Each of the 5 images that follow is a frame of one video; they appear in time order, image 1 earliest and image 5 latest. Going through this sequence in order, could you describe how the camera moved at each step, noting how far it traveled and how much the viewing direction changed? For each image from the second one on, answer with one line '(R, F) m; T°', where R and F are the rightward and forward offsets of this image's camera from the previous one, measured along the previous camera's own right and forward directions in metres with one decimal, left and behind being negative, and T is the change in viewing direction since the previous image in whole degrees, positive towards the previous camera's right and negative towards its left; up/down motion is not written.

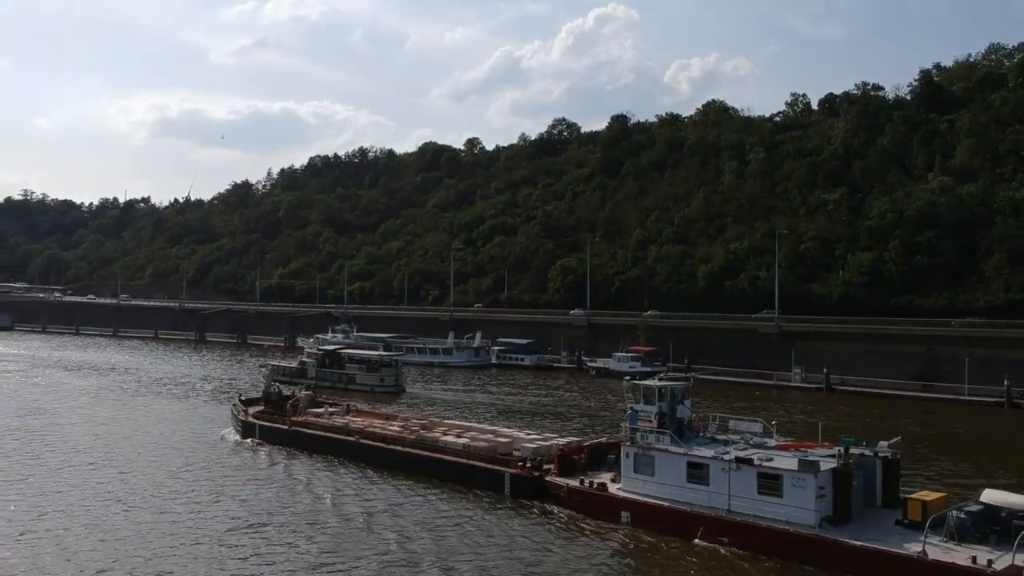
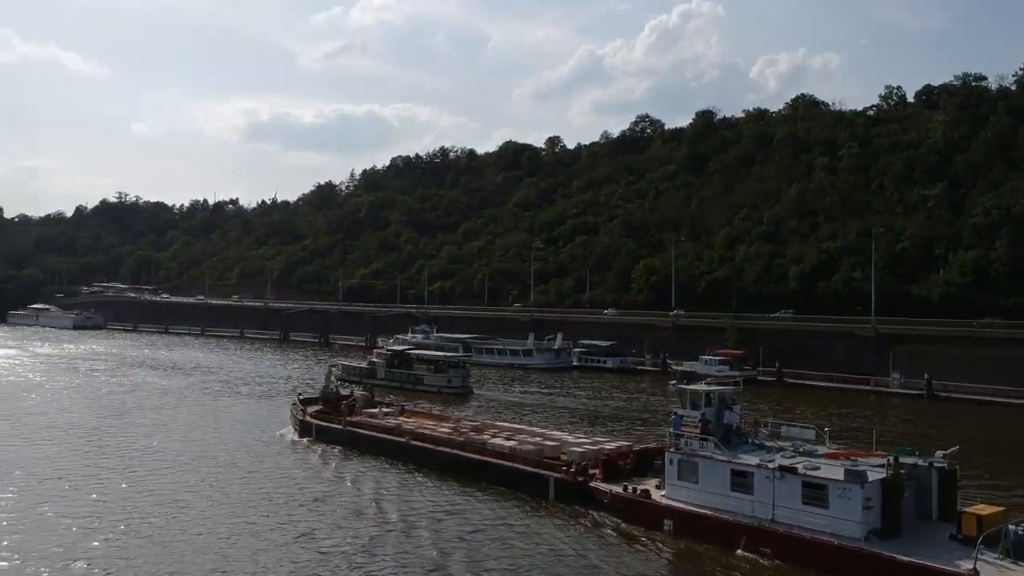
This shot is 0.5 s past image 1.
(+1.2, +0.7) m; -6°
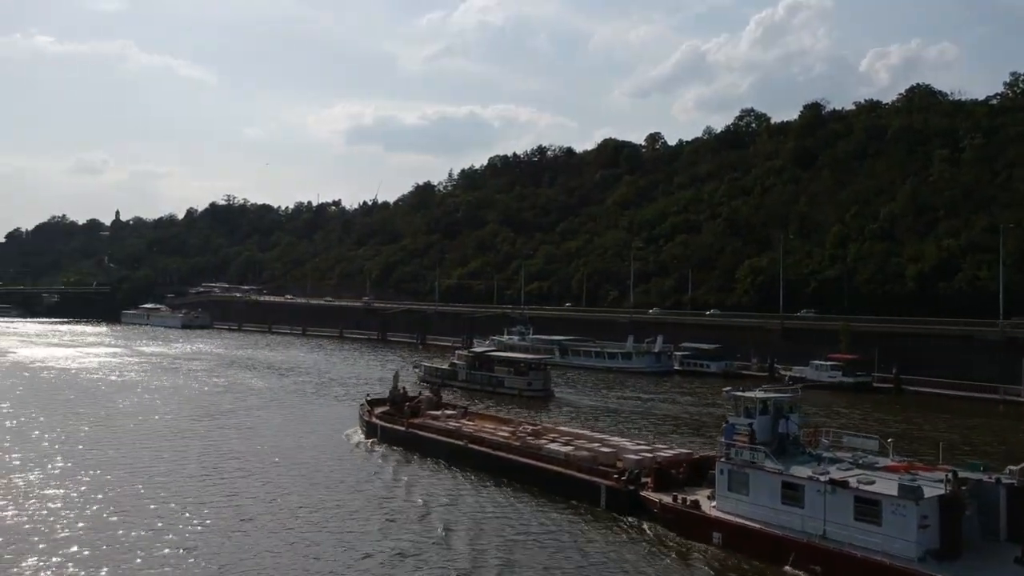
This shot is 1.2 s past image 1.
(+1.4, +0.9) m; -7°
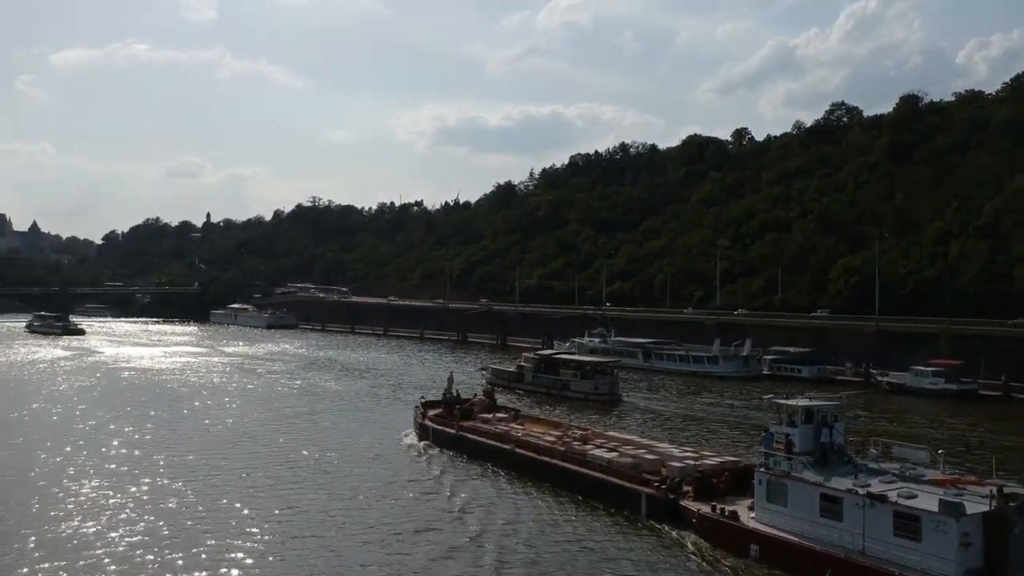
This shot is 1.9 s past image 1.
(+1.2, +0.7) m; -6°
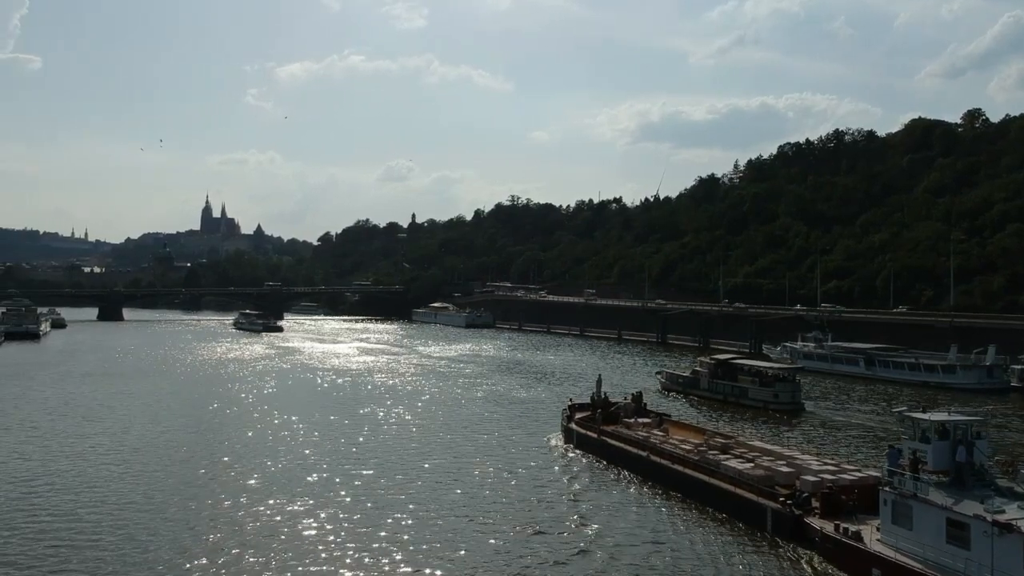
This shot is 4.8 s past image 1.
(+2.2, +1.7) m; -13°
